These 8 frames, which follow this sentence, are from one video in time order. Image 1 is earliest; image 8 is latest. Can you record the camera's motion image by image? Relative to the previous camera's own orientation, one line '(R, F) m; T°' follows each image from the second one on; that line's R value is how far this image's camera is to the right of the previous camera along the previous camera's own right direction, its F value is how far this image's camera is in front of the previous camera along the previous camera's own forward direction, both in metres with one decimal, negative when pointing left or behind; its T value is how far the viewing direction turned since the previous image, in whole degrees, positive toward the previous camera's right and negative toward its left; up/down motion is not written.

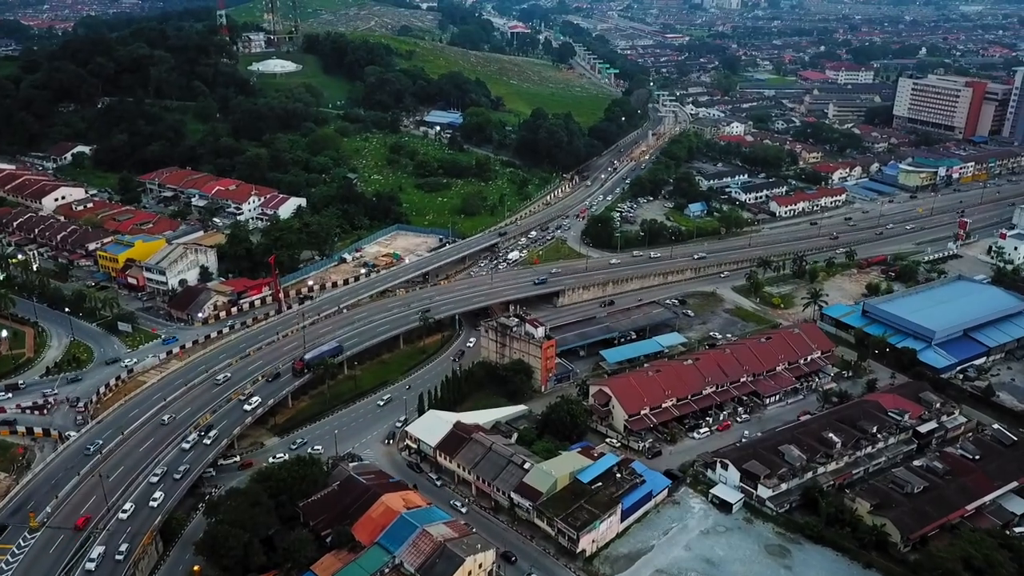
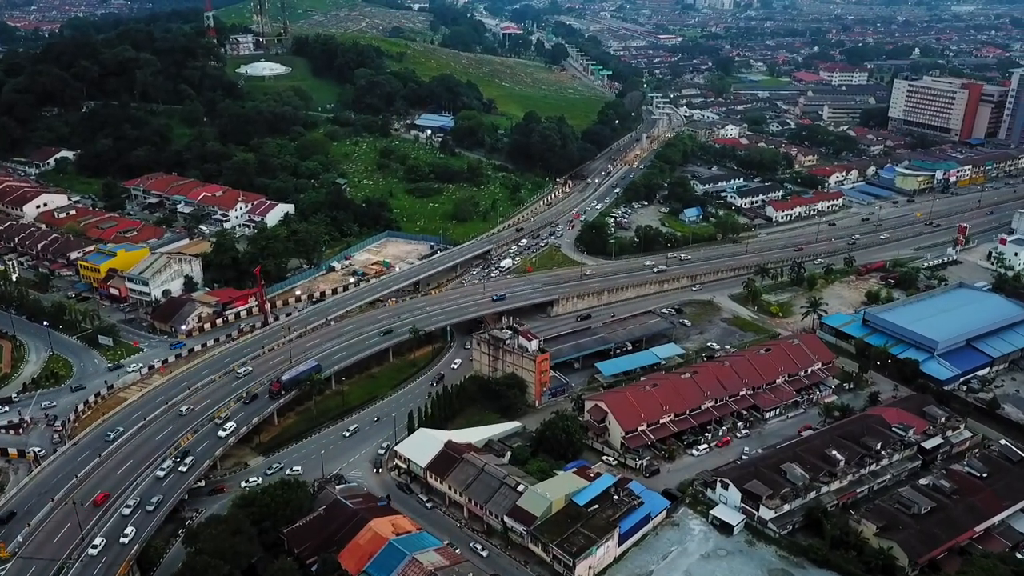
(0.0, +1.5) m; 0°
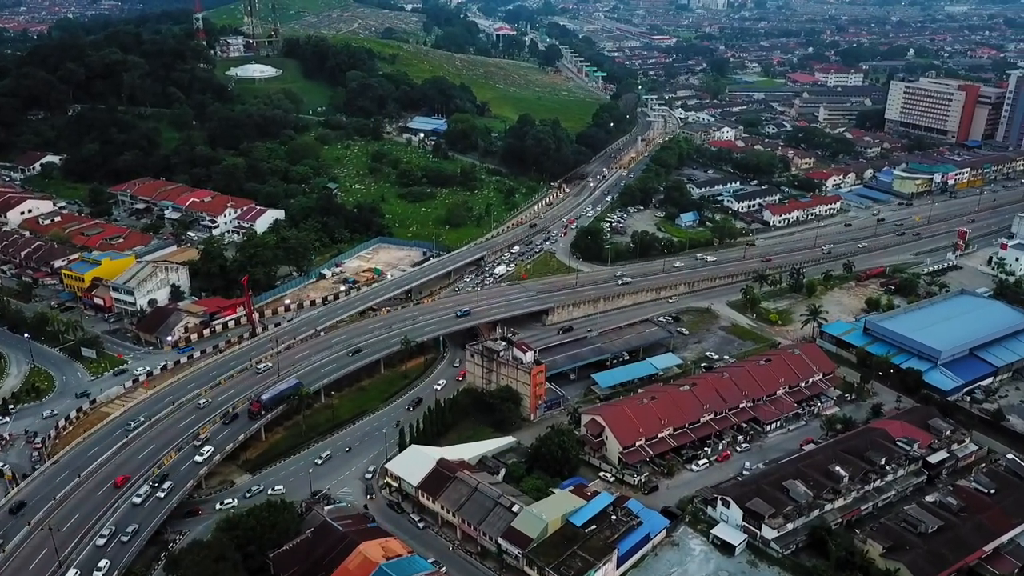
(0.0, +1.3) m; 0°
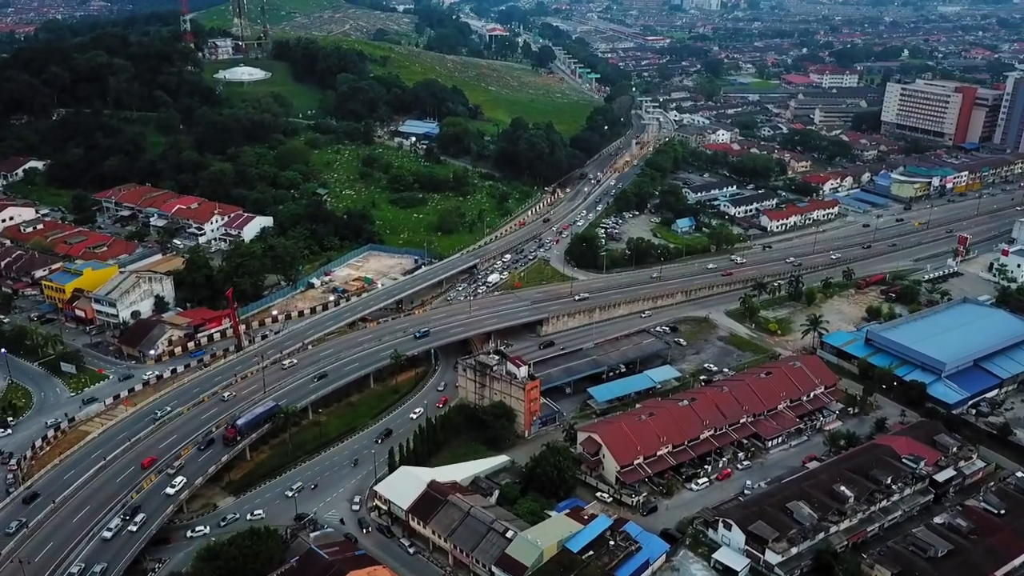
(0.0, +1.5) m; 0°
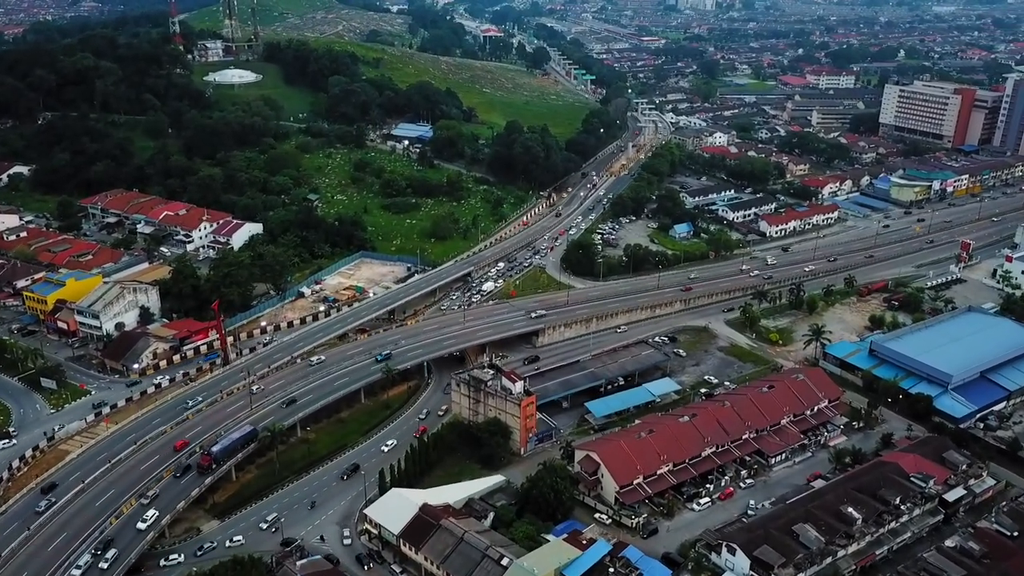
(0.0, +1.5) m; 0°
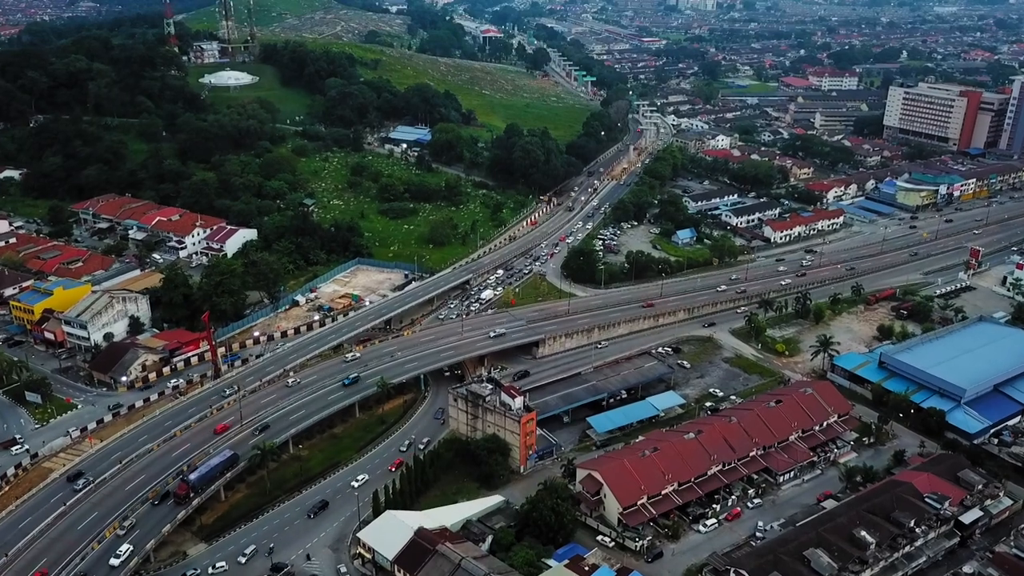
(0.0, +1.6) m; 0°
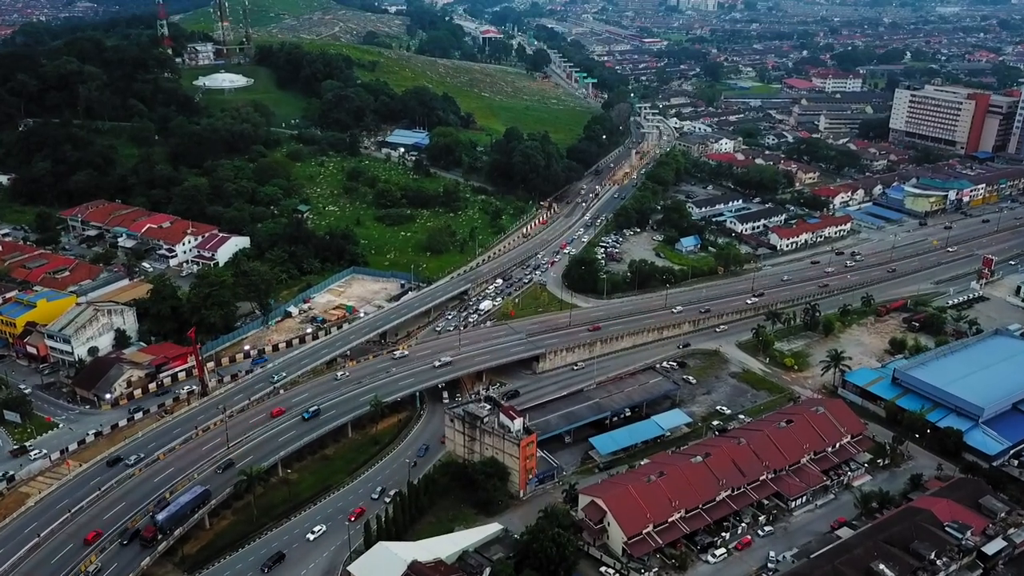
(+0.1, +2.0) m; 0°
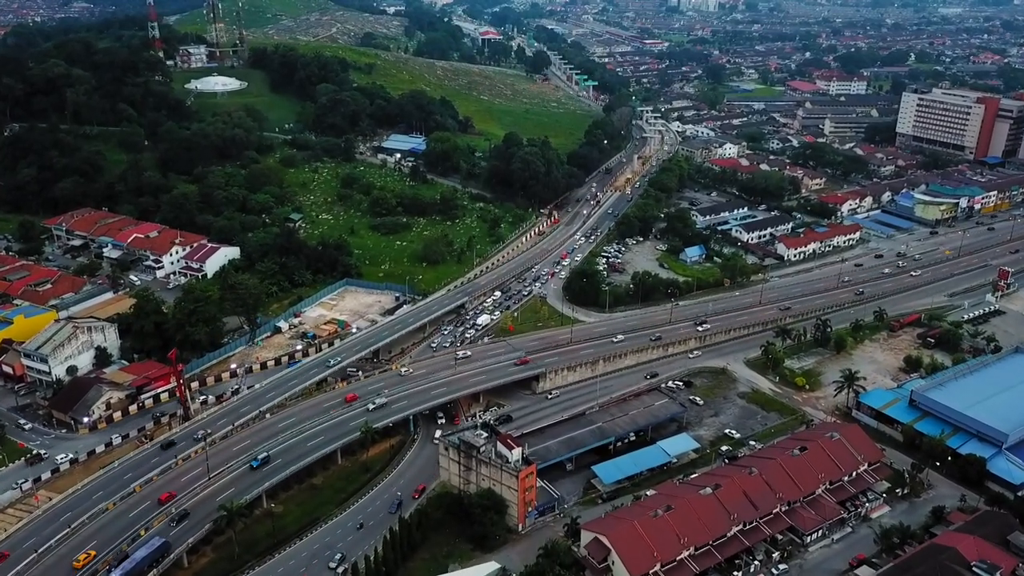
(+0.1, +2.5) m; 0°
